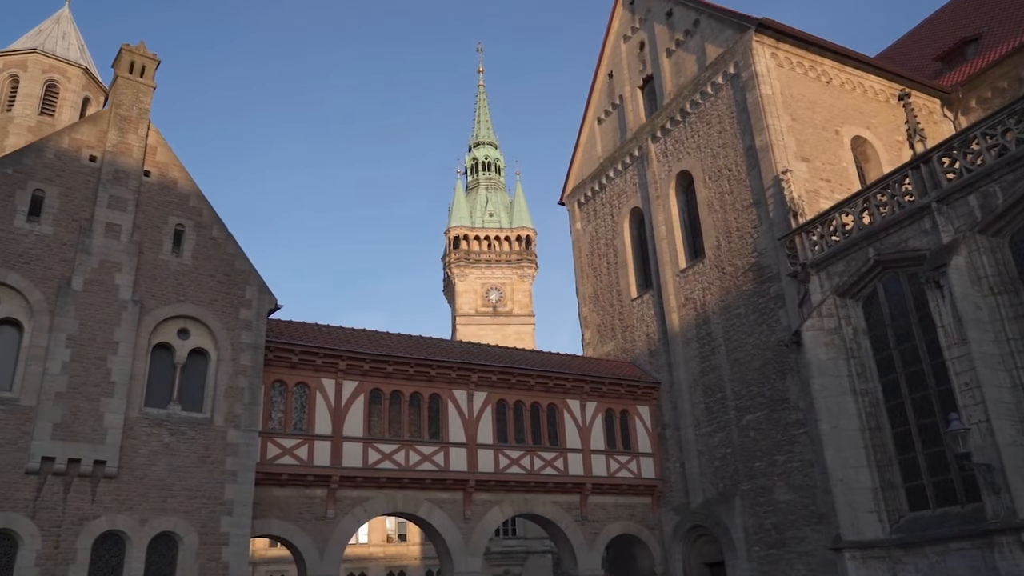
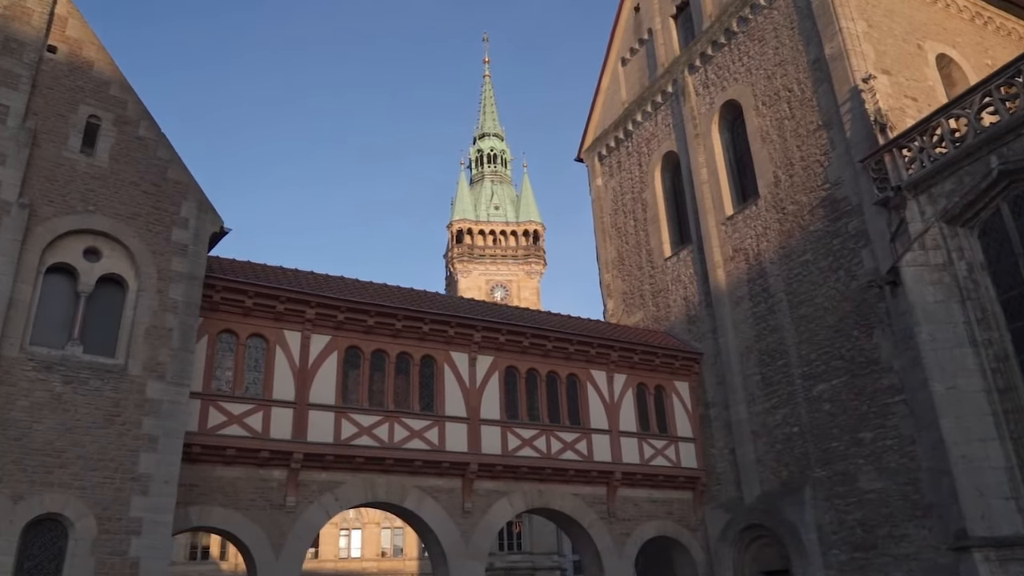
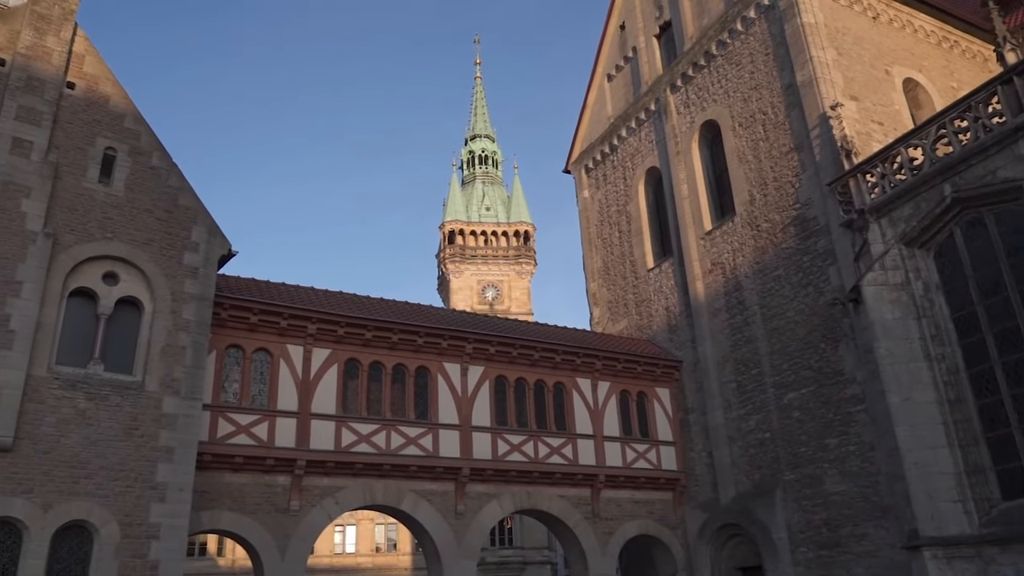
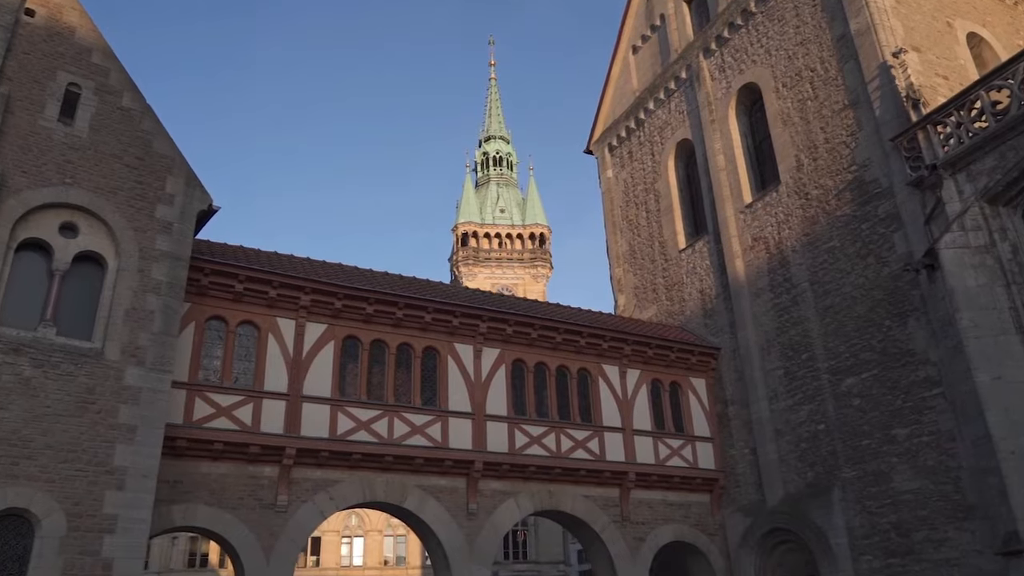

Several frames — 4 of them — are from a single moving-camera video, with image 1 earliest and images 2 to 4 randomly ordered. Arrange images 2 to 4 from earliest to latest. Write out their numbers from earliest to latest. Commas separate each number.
3, 2, 4
